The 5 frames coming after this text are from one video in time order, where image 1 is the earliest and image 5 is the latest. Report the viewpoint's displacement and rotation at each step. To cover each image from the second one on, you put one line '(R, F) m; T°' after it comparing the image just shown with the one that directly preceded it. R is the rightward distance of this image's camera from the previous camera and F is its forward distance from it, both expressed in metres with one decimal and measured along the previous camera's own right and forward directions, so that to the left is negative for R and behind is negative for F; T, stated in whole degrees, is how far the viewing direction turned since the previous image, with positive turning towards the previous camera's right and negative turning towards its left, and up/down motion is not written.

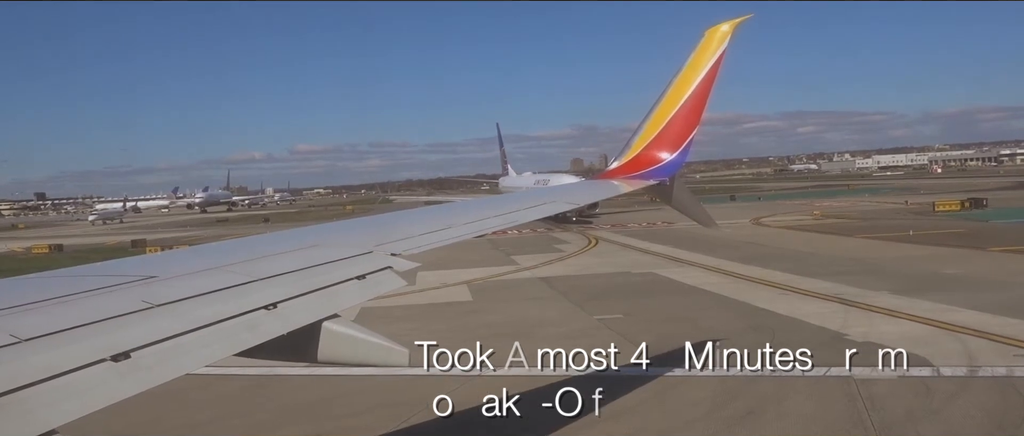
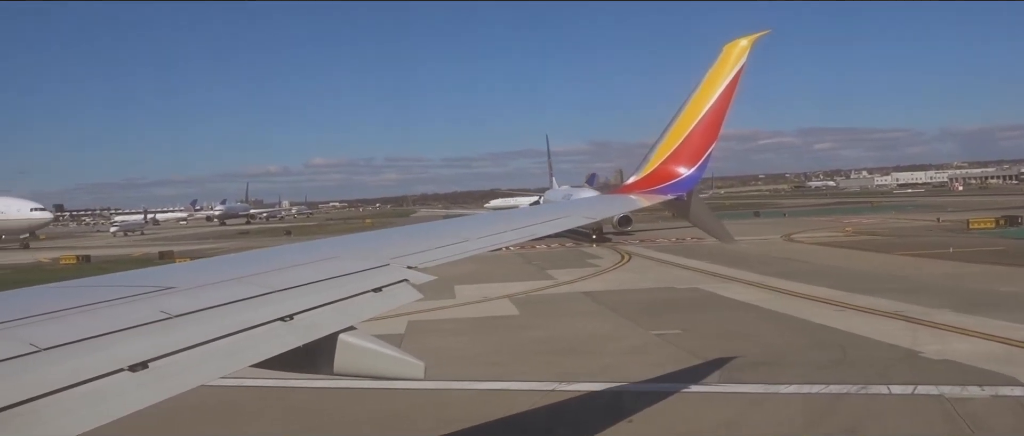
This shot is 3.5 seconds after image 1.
(-0.2, 0.0) m; -1°
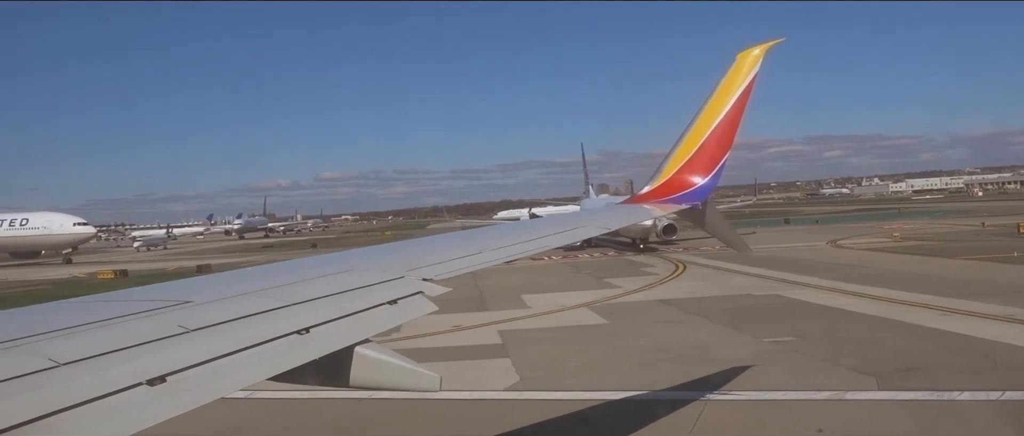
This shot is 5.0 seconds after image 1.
(-0.5, +0.1) m; -1°
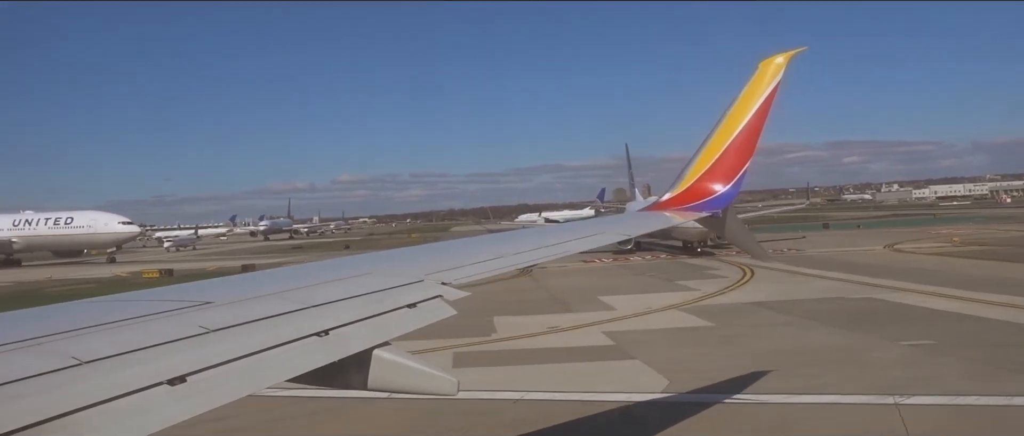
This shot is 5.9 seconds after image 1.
(-0.6, +0.1) m; -1°
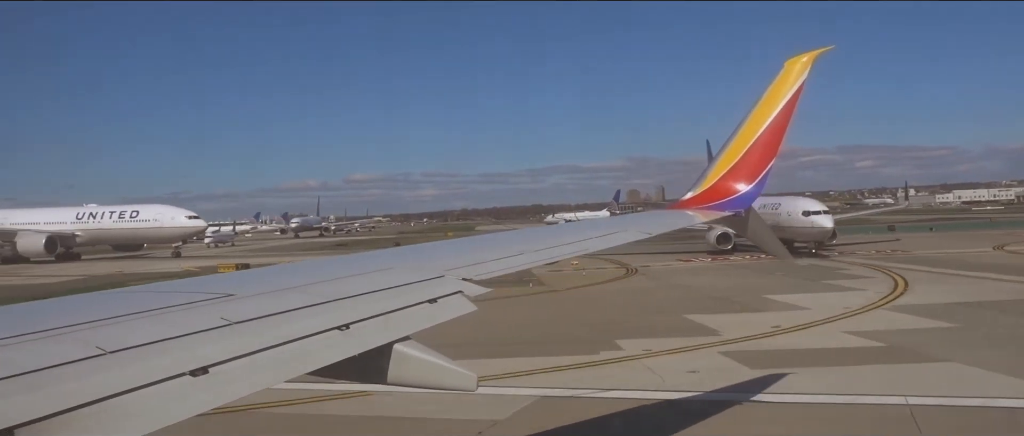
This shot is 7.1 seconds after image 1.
(-1.4, +0.3) m; 0°
